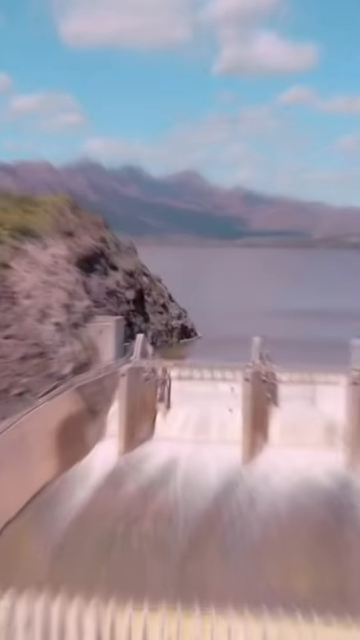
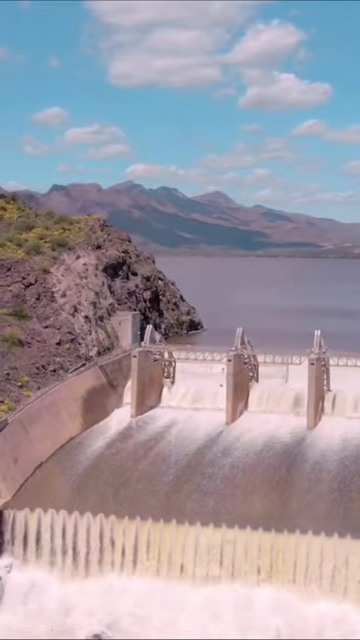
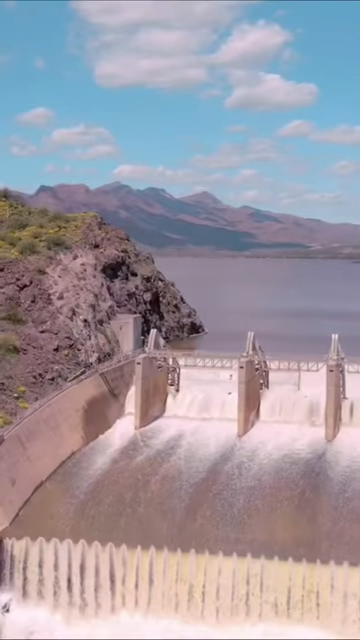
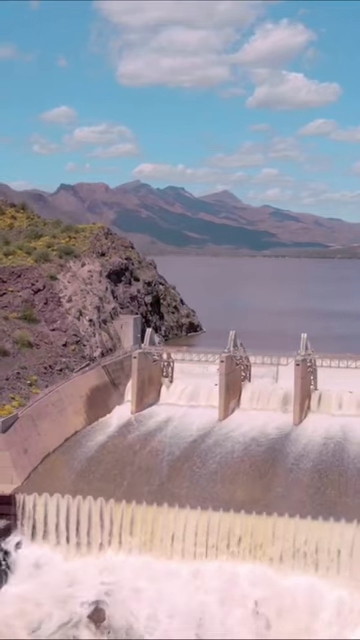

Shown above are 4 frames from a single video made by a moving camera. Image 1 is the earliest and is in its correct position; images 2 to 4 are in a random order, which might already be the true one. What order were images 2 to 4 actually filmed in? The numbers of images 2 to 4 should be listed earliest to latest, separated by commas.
3, 2, 4
